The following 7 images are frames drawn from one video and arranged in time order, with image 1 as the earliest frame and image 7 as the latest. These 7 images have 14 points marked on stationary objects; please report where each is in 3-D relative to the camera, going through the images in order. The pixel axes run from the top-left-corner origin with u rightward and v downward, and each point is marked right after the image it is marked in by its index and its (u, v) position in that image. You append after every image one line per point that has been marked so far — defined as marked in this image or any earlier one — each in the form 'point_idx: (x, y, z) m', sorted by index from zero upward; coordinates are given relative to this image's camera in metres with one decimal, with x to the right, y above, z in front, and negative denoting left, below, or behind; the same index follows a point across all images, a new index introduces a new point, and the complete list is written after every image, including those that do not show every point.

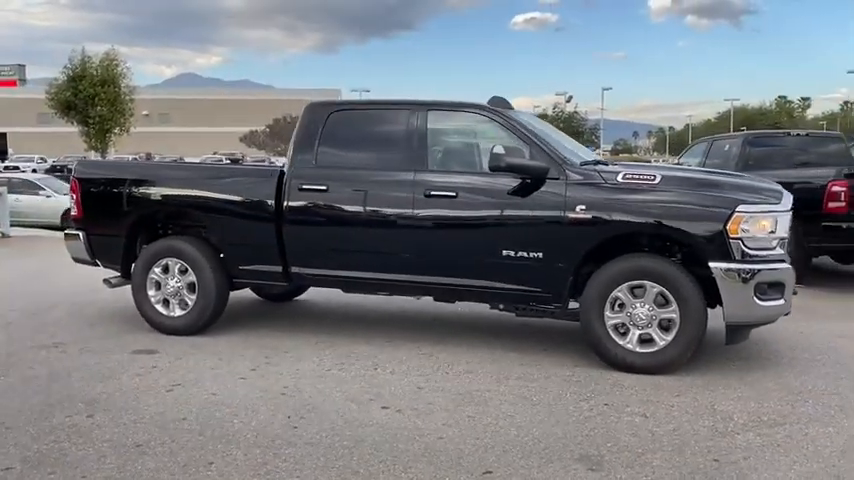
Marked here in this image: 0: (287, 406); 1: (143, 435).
0: (-0.9, -1.1, +4.9) m
1: (-1.6, -1.1, +4.3) m
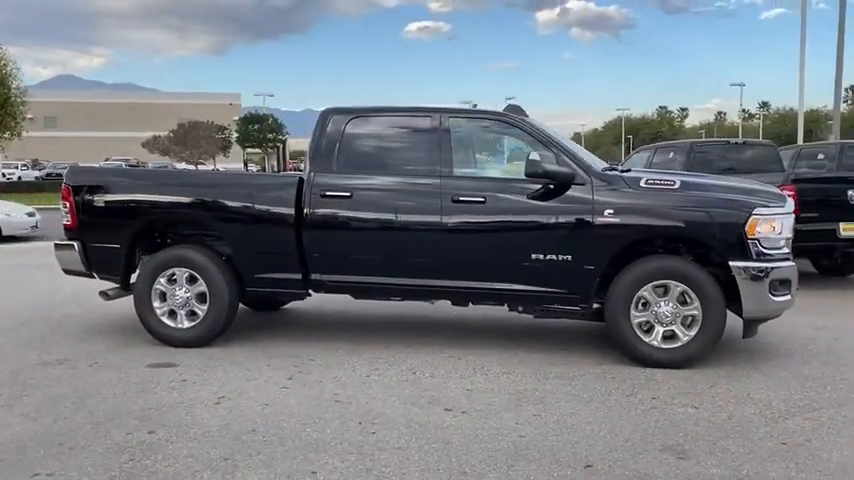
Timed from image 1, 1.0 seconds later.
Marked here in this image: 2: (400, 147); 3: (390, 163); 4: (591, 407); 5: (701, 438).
0: (-0.5, -1.1, +4.9) m
1: (-1.1, -1.2, +4.2) m
2: (-0.2, +0.8, +6.5) m
3: (-0.4, +0.7, +6.4) m
4: (+1.1, -1.1, +5.0) m
5: (+1.6, -1.2, +4.4) m
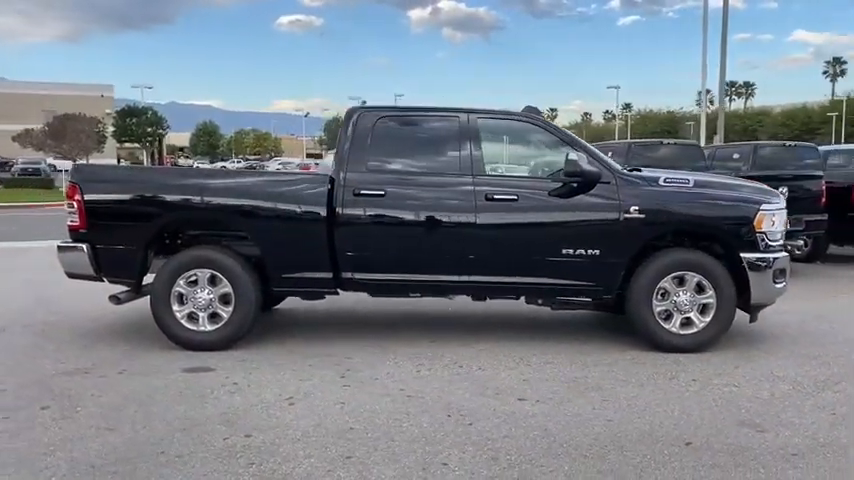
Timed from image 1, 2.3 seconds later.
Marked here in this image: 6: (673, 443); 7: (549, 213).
0: (0.0, -1.1, +5.0) m
1: (-0.5, -1.2, +4.2) m
2: (0.0, +0.8, +6.6) m
3: (-0.1, +0.7, +6.5) m
4: (+1.6, -1.1, +5.4) m
5: (+2.2, -1.1, +4.9) m
6: (+1.4, -1.2, +4.3) m
7: (+1.0, +0.2, +6.4) m
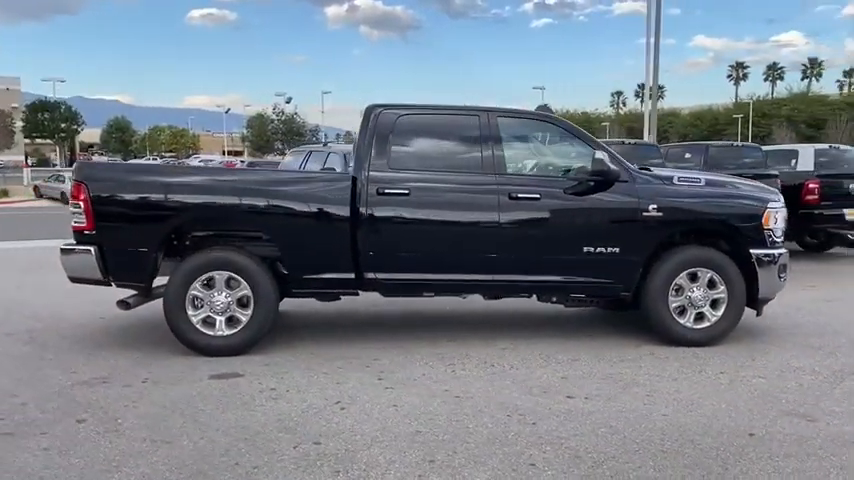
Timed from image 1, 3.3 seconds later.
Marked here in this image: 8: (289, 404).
0: (+0.4, -1.1, +5.0) m
1: (0.0, -1.2, +4.2) m
2: (+0.2, +0.8, +6.5) m
3: (0.0, +0.7, +6.5) m
4: (+1.9, -1.1, +5.5) m
5: (+2.5, -1.1, +5.1) m
6: (+1.8, -1.2, +4.5) m
7: (+1.2, +0.2, +6.5) m
8: (-0.9, -1.1, +5.0) m
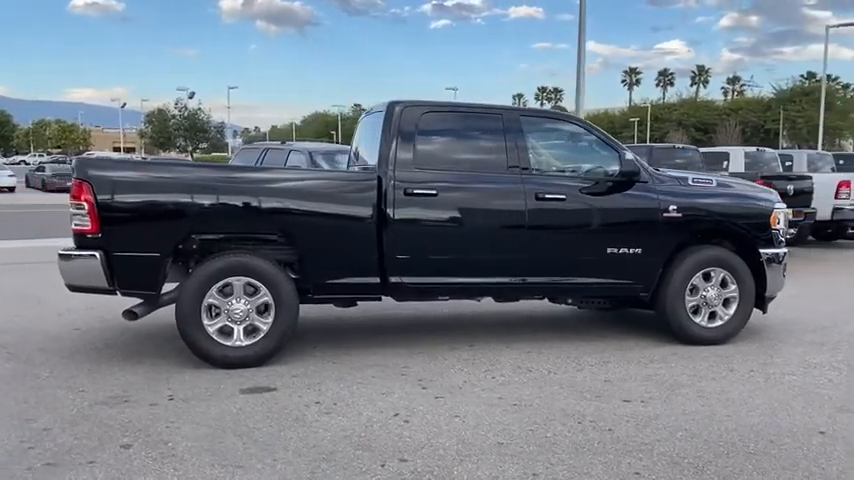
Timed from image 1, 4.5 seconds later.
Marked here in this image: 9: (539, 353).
0: (+0.8, -1.1, +4.8) m
1: (+0.5, -1.2, +4.0) m
2: (+0.4, +0.8, +6.3) m
3: (+0.2, +0.7, +6.3) m
4: (+2.2, -1.1, +5.6) m
5: (+2.9, -1.1, +5.2) m
6: (+2.3, -1.2, +4.5) m
7: (+1.4, +0.2, +6.4) m
8: (-0.5, -1.1, +4.7) m
9: (+0.9, -0.9, +6.3) m
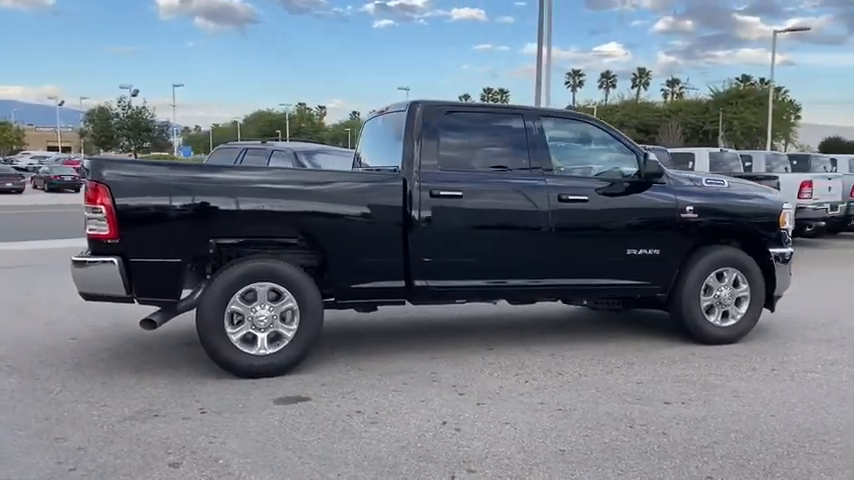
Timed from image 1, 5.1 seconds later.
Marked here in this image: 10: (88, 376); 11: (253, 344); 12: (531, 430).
0: (+1.1, -1.1, +4.8) m
1: (+0.8, -1.2, +3.9) m
2: (+0.5, +0.8, +6.3) m
3: (+0.4, +0.6, +6.2) m
4: (+2.4, -1.1, +5.6) m
5: (+3.2, -1.1, +5.3) m
6: (+2.6, -1.2, +4.6) m
7: (+1.5, +0.2, +6.4) m
8: (-0.2, -1.1, +4.5) m
9: (+1.1, -1.0, +6.2) m
10: (-2.5, -1.0, +5.5) m
11: (-1.3, -0.8, +5.5) m
12: (+0.6, -1.1, +4.5) m
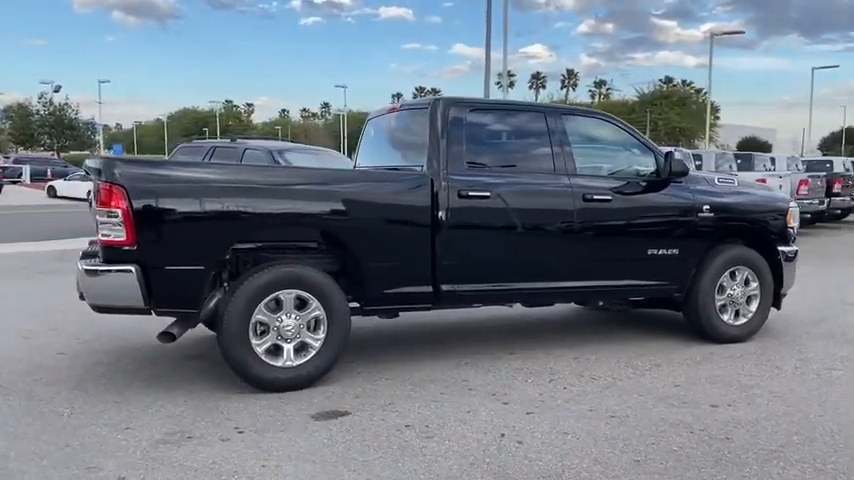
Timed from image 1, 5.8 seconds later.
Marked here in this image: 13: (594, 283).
0: (+1.4, -1.1, +4.6) m
1: (+1.2, -1.2, +3.7) m
2: (+0.7, +0.8, +6.1) m
3: (+0.6, +0.6, +6.0) m
4: (+2.7, -1.1, +5.6) m
5: (+3.4, -1.1, +5.4) m
6: (+2.9, -1.2, +4.6) m
7: (+1.7, +0.2, +6.3) m
8: (+0.2, -1.2, +4.3) m
9: (+1.3, -1.0, +6.1) m
10: (-2.2, -1.0, +5.1) m
11: (-1.0, -0.8, +5.1) m
12: (+1.0, -1.2, +4.3) m
13: (+1.4, -0.4, +6.3) m
